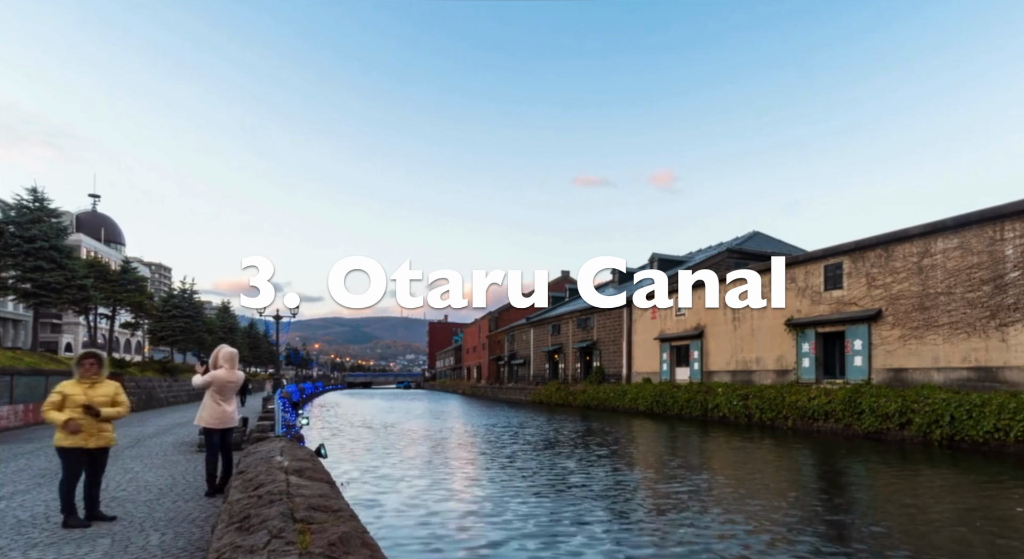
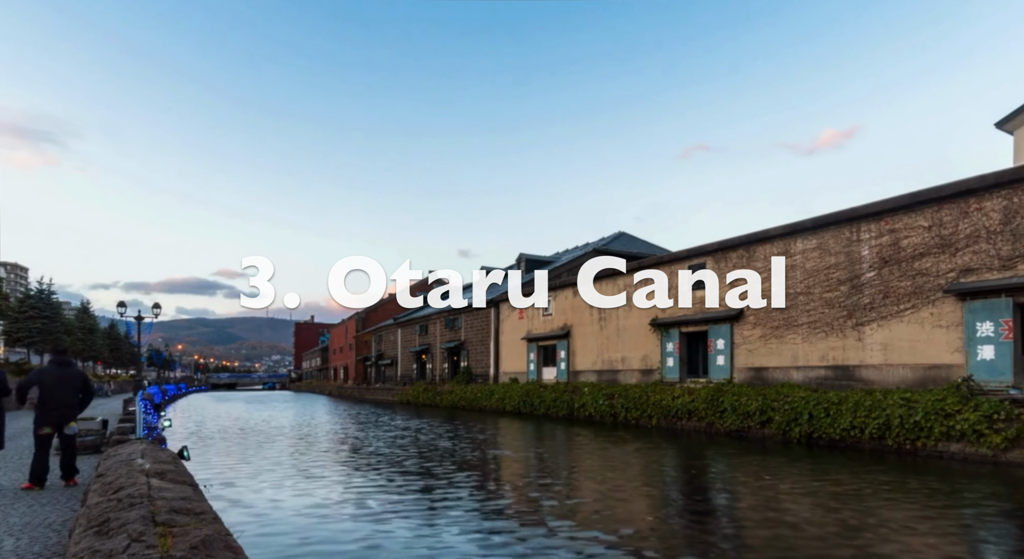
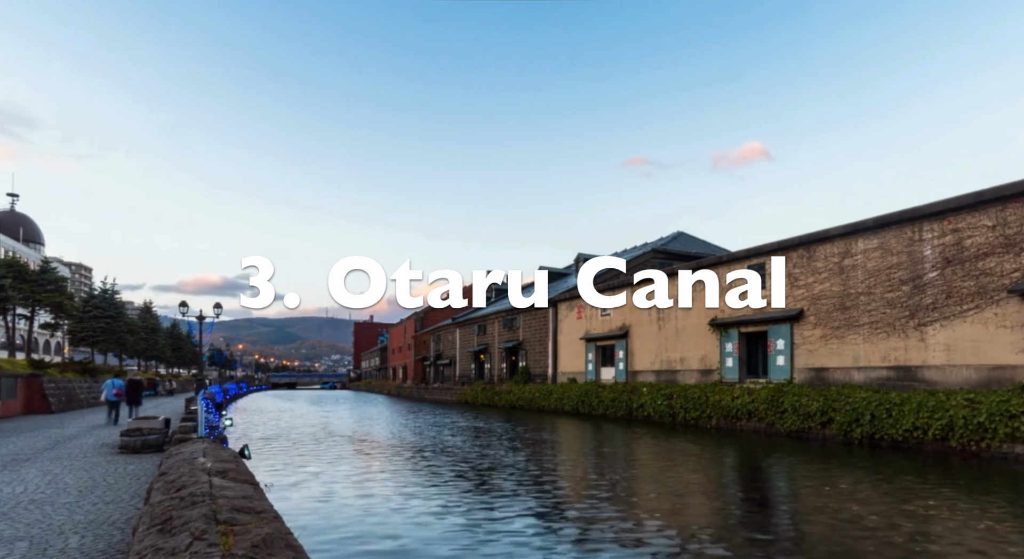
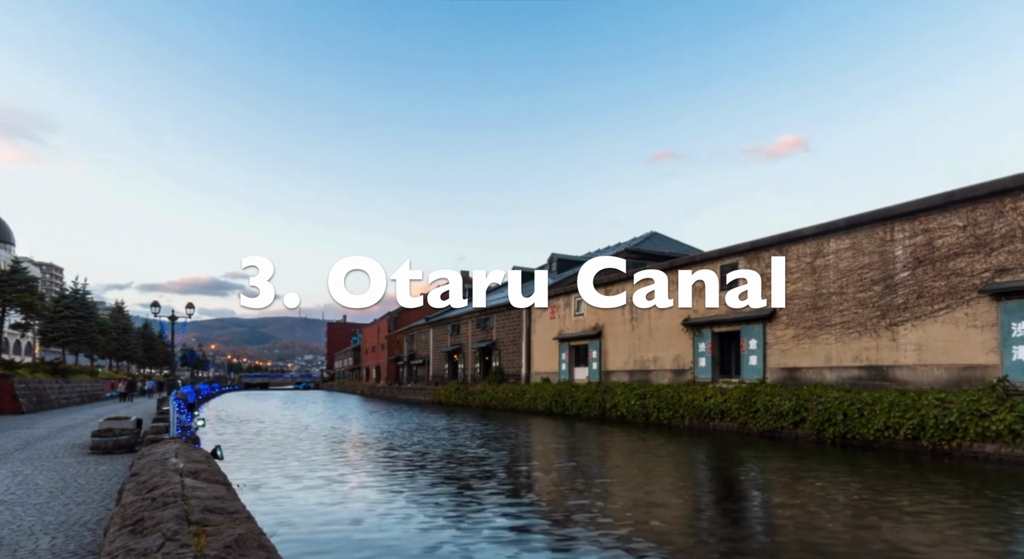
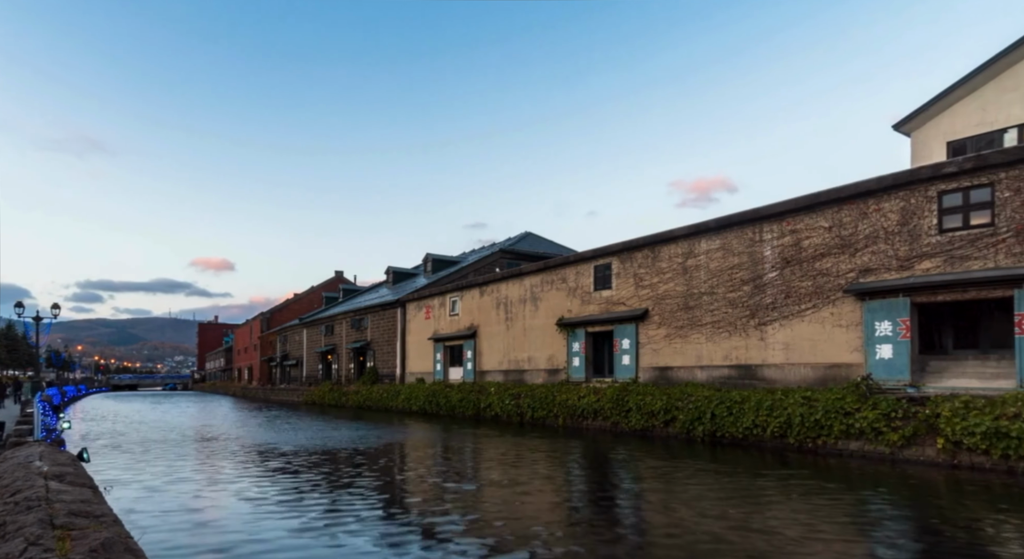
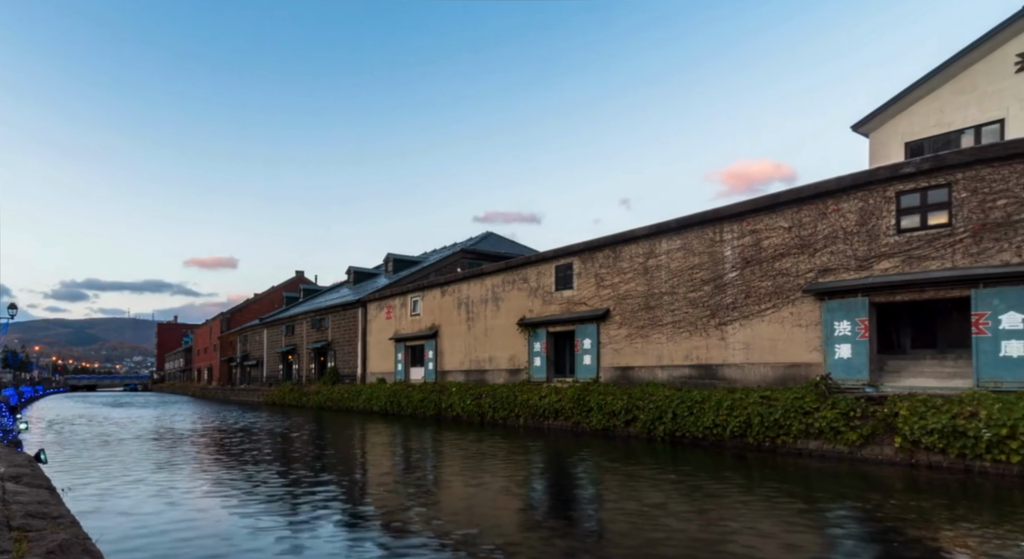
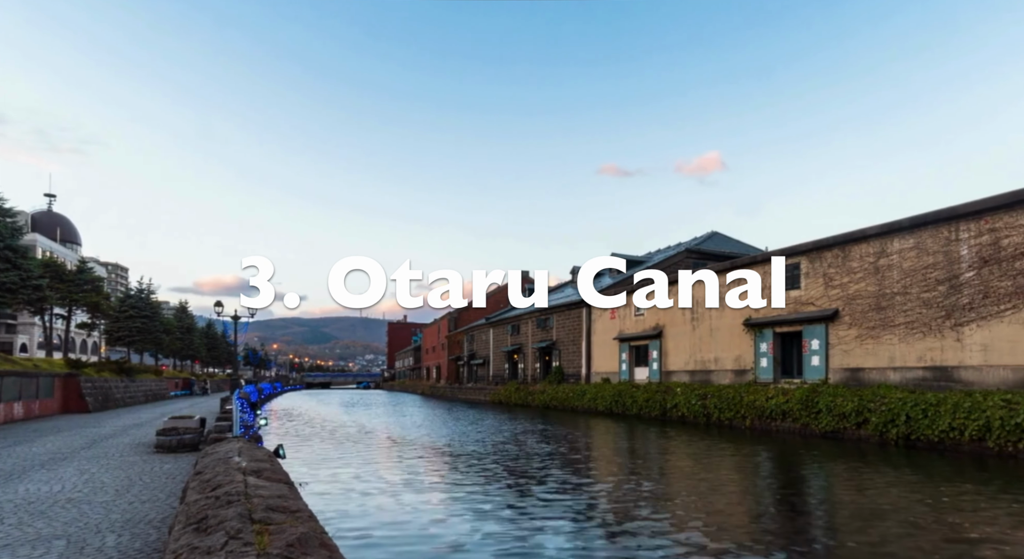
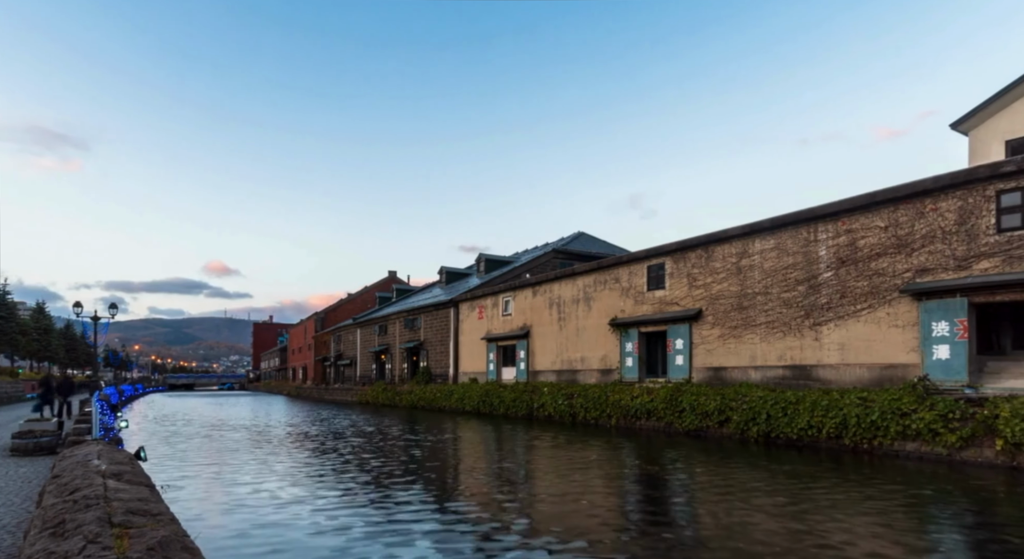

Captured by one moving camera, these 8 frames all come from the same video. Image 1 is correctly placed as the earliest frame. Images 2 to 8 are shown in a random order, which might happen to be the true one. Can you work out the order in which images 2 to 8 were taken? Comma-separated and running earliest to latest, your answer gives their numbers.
7, 3, 4, 2, 8, 5, 6
